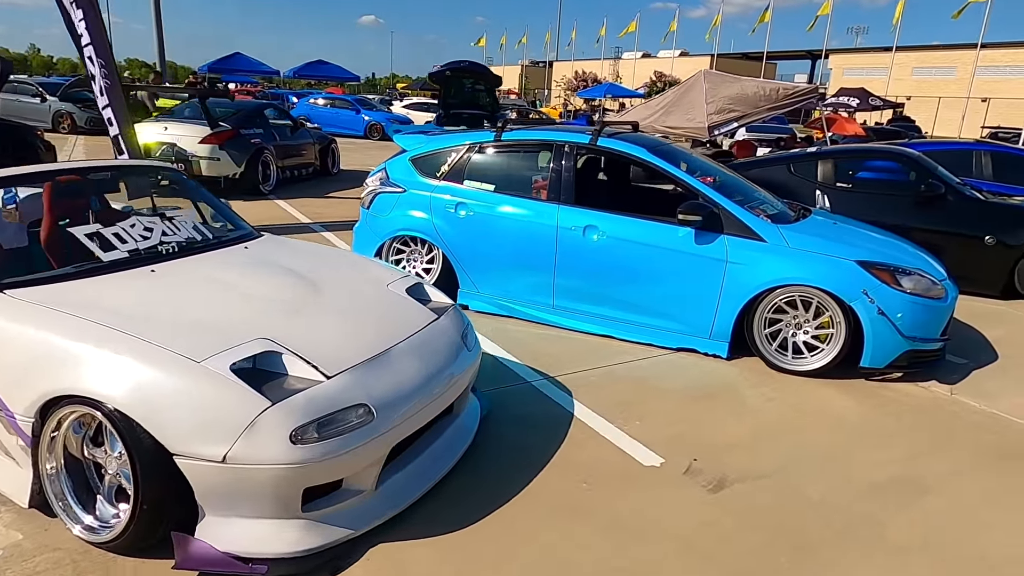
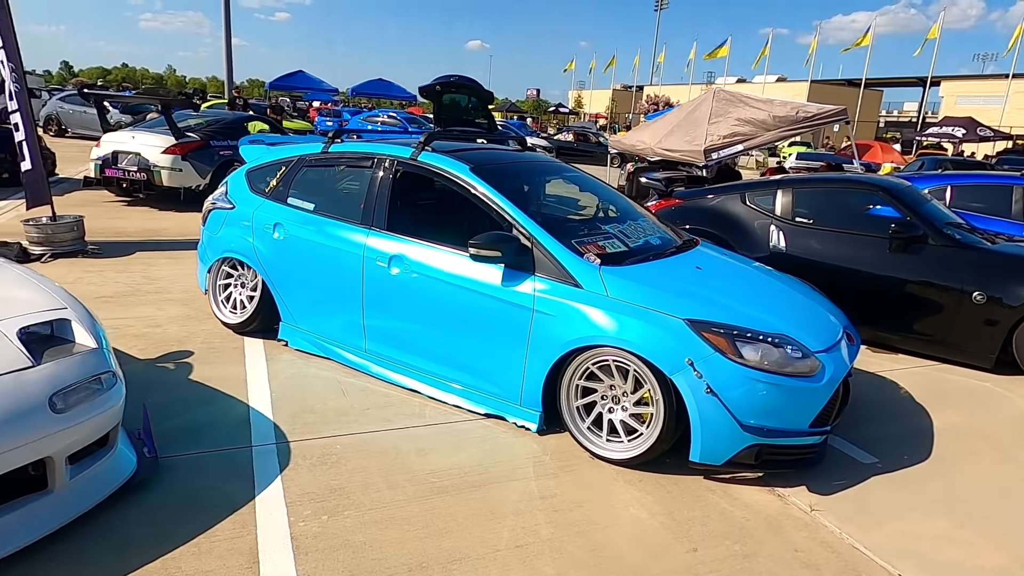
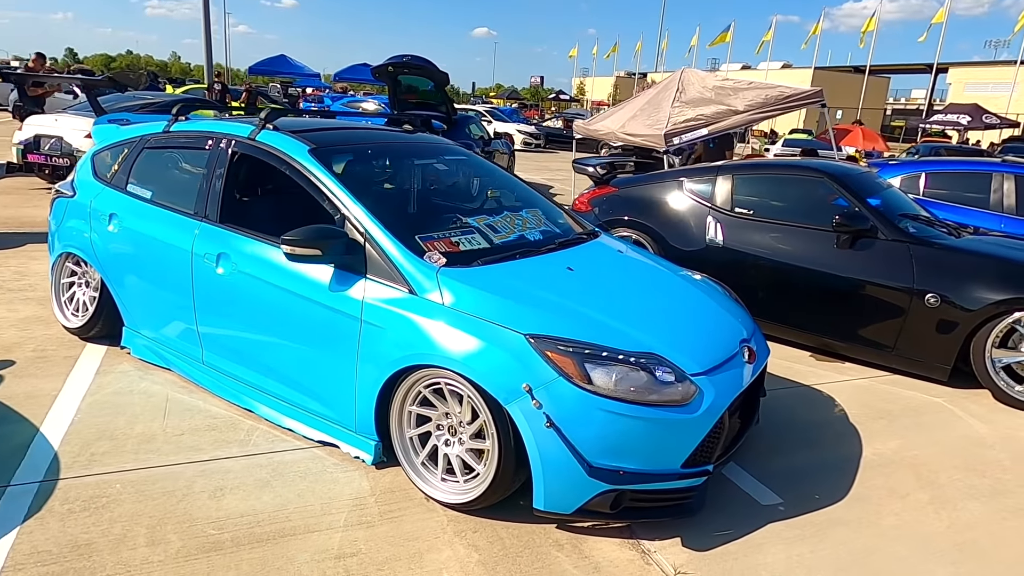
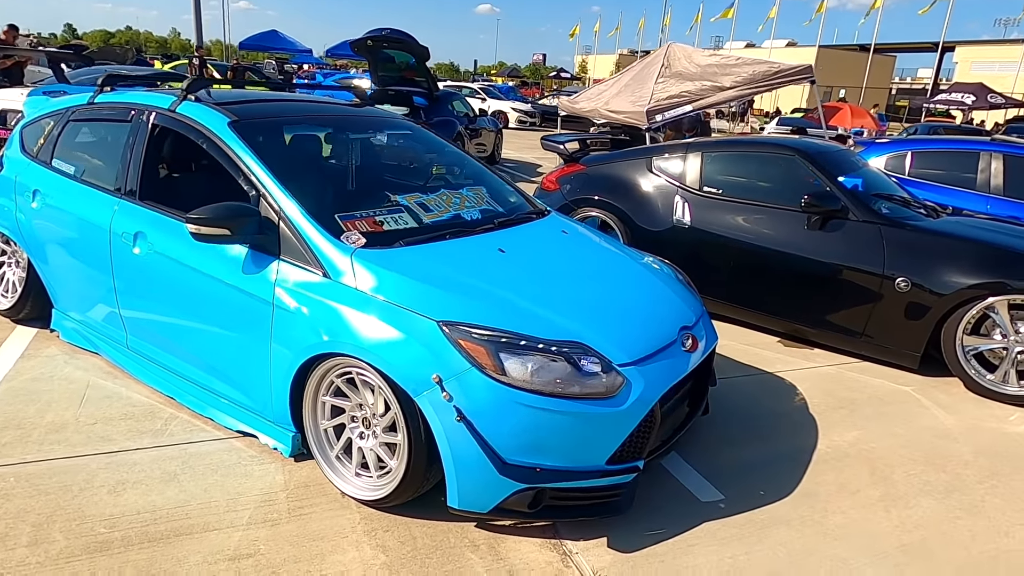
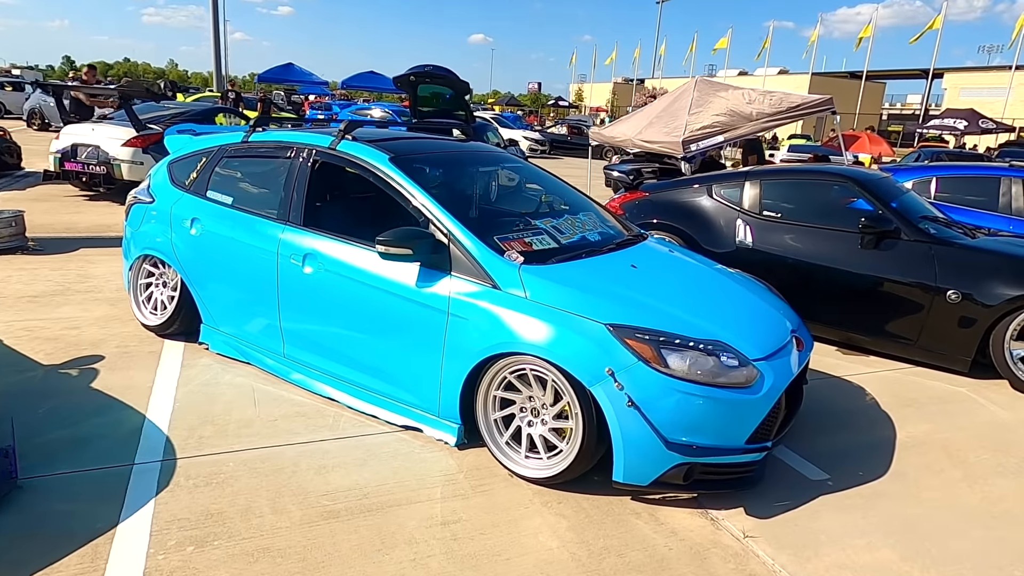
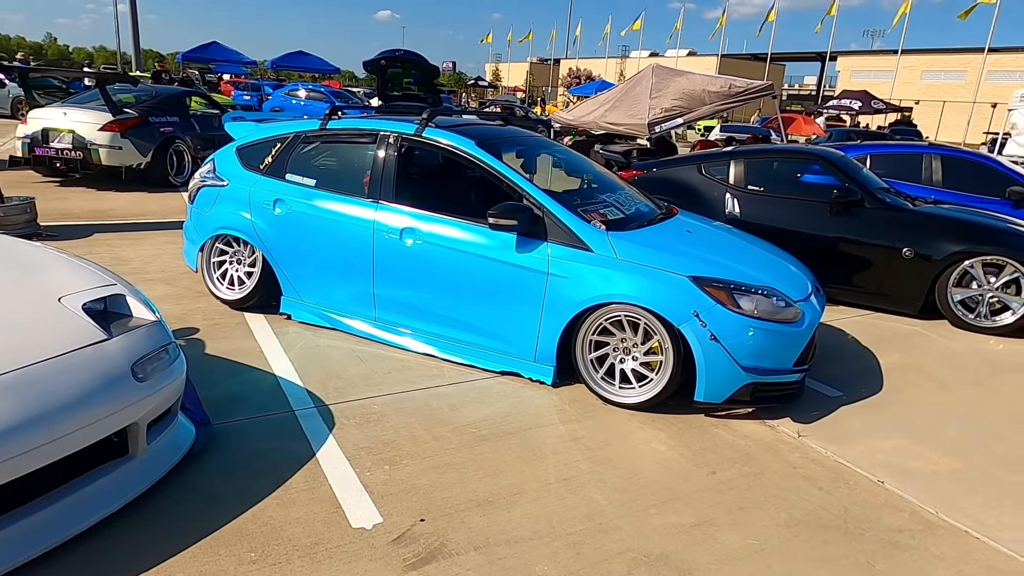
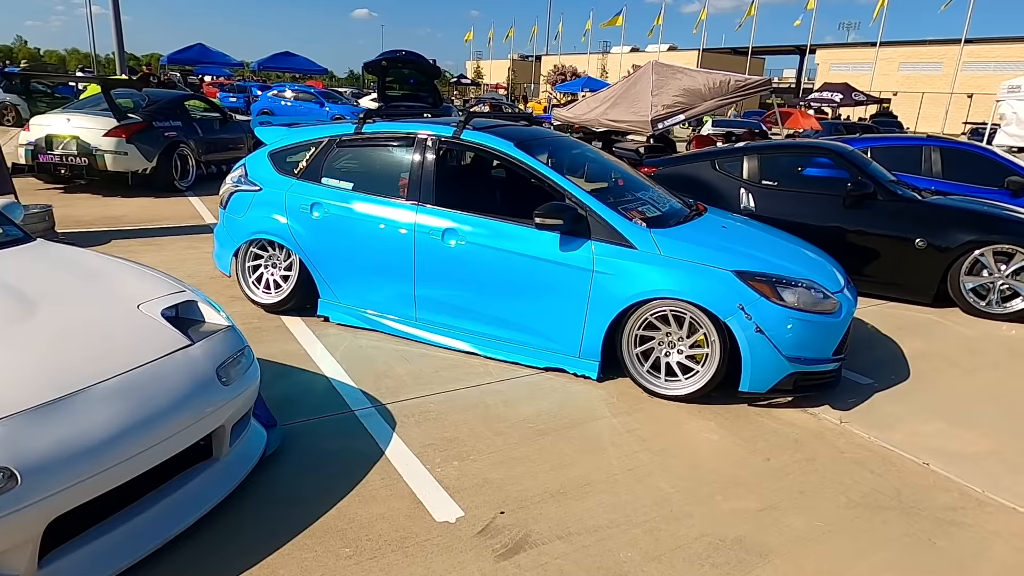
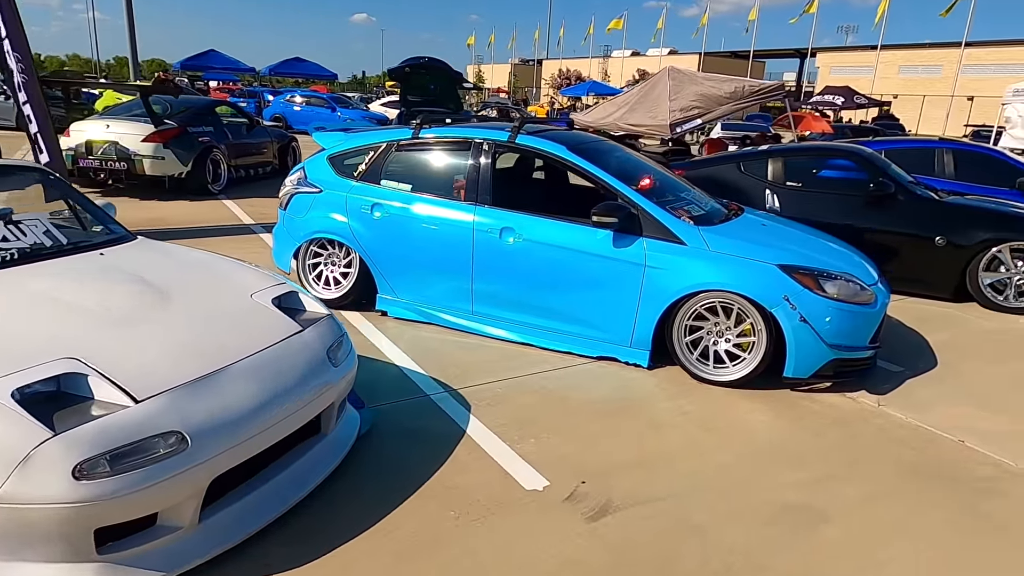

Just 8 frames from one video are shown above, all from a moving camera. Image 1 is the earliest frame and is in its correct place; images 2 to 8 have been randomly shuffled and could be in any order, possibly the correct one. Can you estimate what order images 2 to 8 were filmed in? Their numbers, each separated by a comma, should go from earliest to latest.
8, 7, 6, 2, 5, 3, 4
